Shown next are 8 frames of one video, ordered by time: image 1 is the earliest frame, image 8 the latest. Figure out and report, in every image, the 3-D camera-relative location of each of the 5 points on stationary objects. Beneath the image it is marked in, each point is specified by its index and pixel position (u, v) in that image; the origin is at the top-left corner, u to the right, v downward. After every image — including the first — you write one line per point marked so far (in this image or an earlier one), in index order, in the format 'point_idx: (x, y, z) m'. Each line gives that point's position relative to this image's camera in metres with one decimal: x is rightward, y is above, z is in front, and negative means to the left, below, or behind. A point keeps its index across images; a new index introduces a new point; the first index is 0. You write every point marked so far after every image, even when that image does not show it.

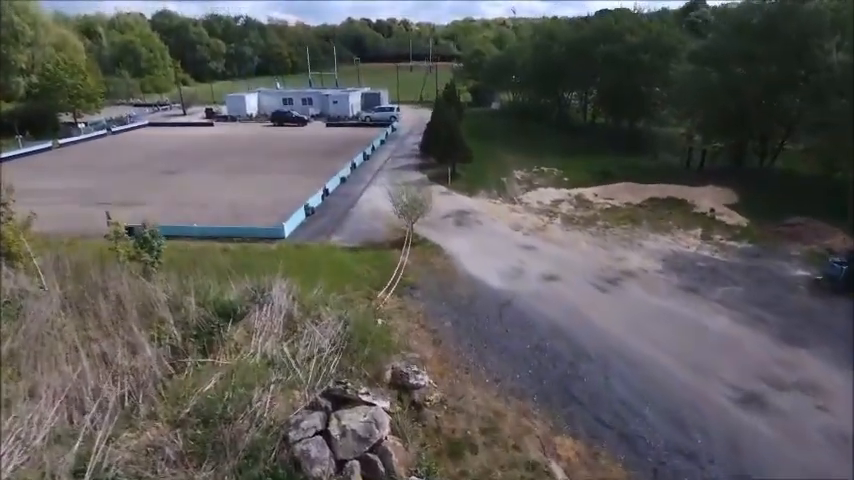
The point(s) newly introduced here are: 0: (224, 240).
0: (-4.3, 0.0, +11.1) m
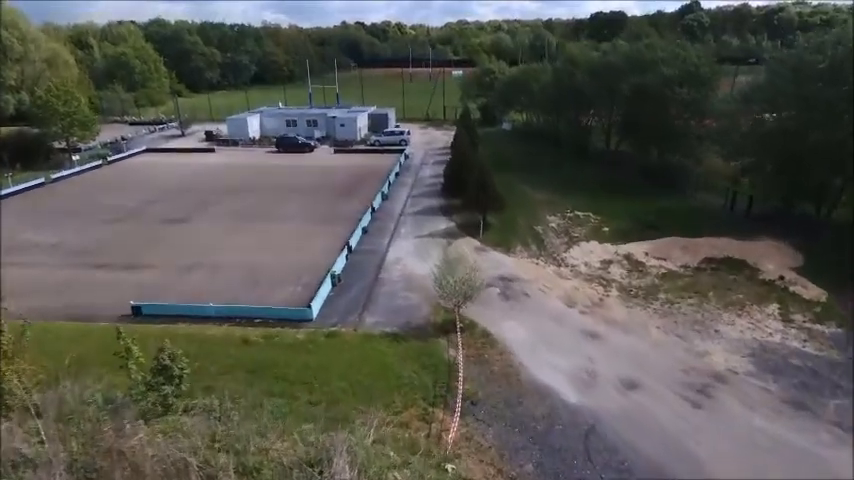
0: (-3.4, -1.5, +9.8) m
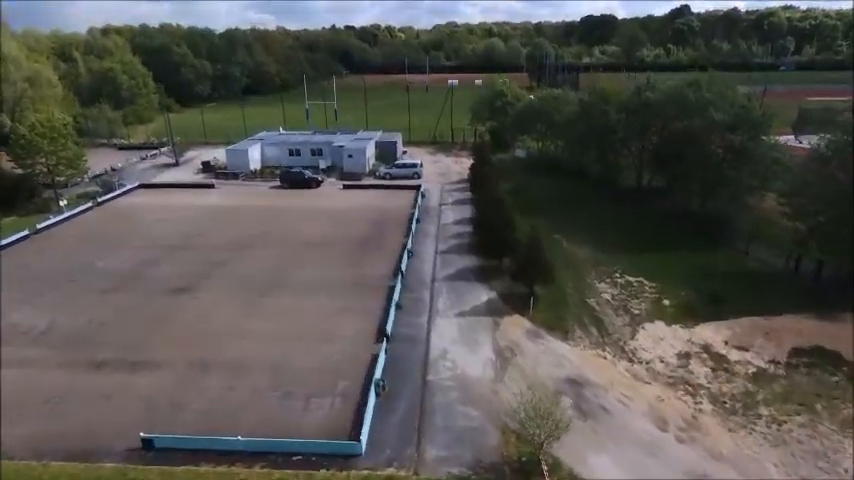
0: (-2.3, -3.4, +8.2) m
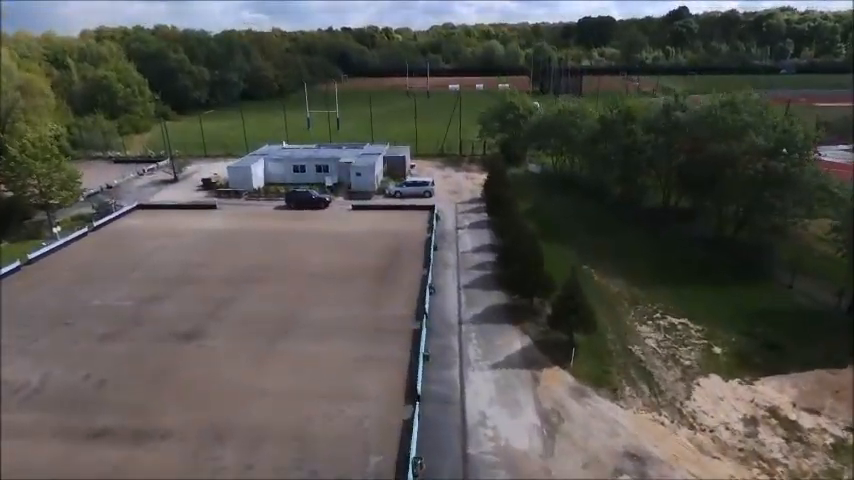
0: (-1.6, -4.4, +7.1) m
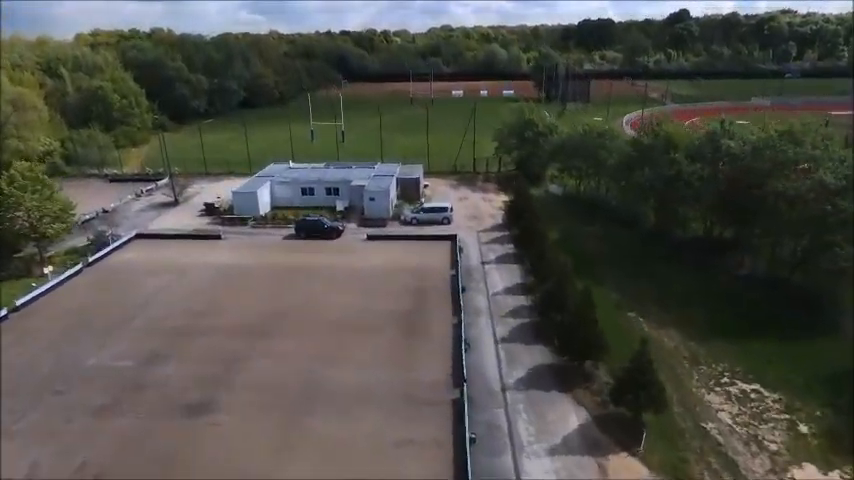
0: (-0.6, -5.7, +5.6) m
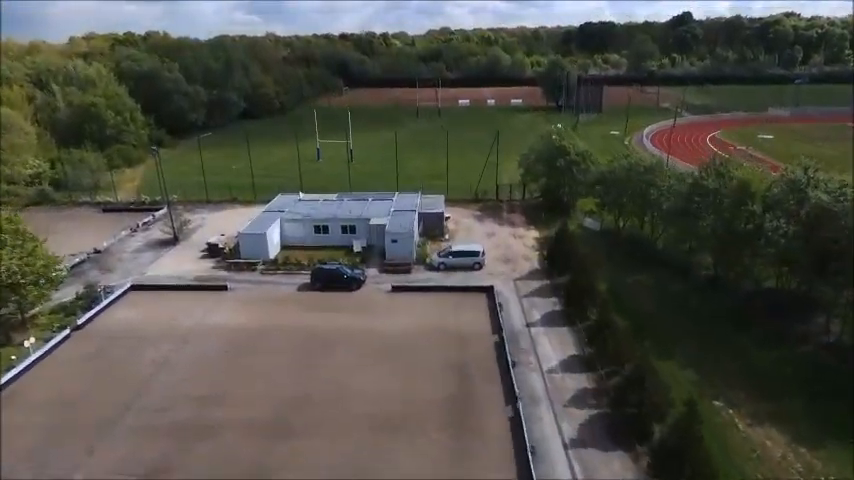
0: (+0.6, -7.5, +3.3) m
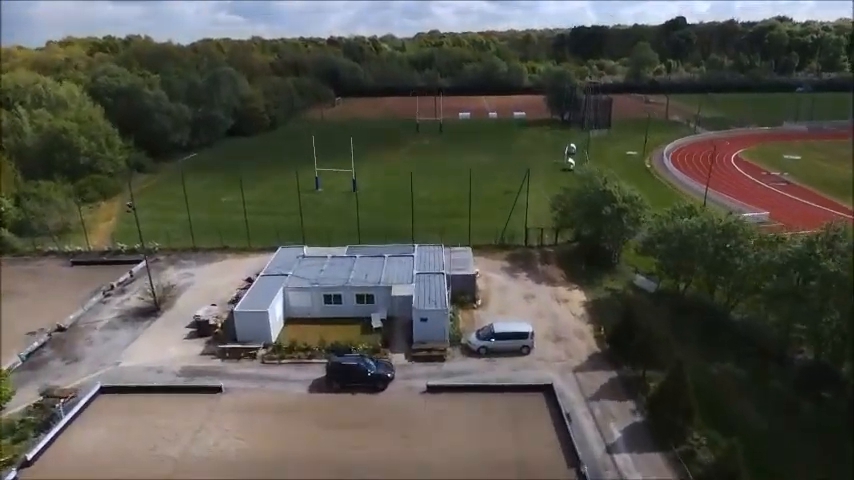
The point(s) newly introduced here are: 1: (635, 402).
0: (+2.3, -10.0, -0.3) m
1: (+5.8, -4.5, +14.7) m
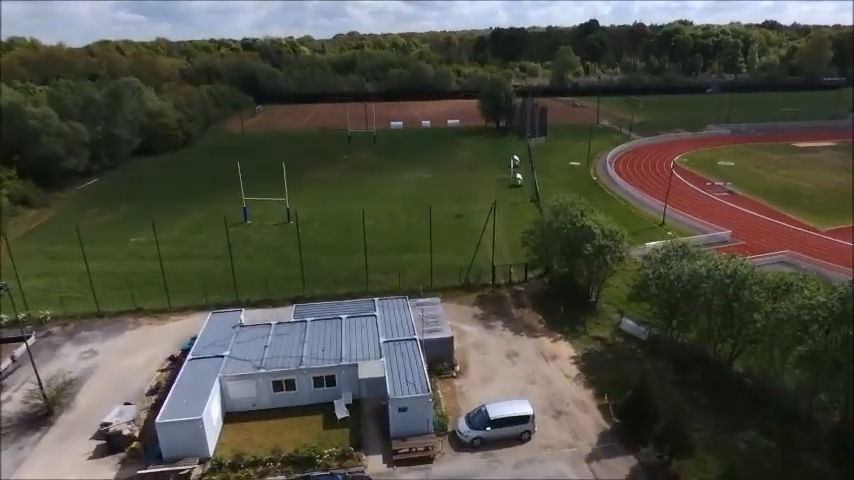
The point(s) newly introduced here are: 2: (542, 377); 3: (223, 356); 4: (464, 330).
0: (+4.5, -11.7, -2.9) m
1: (+5.6, -6.1, +12.4) m
2: (+3.7, -4.4, +16.8) m
3: (-6.1, -3.5, +15.8) m
4: (+1.4, -3.4, +19.7) m
